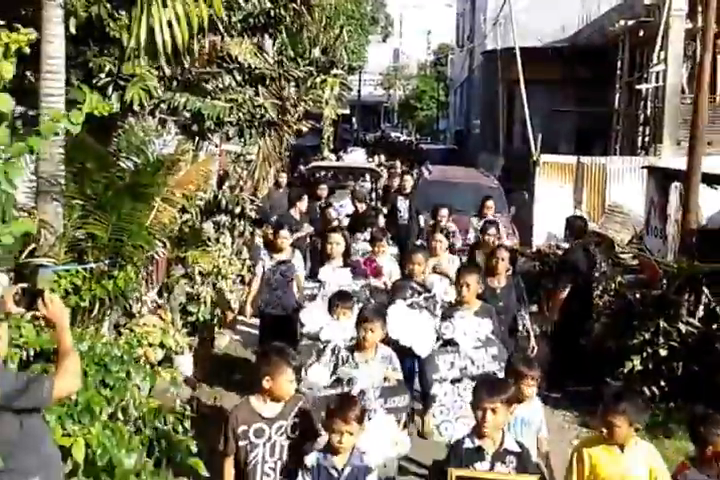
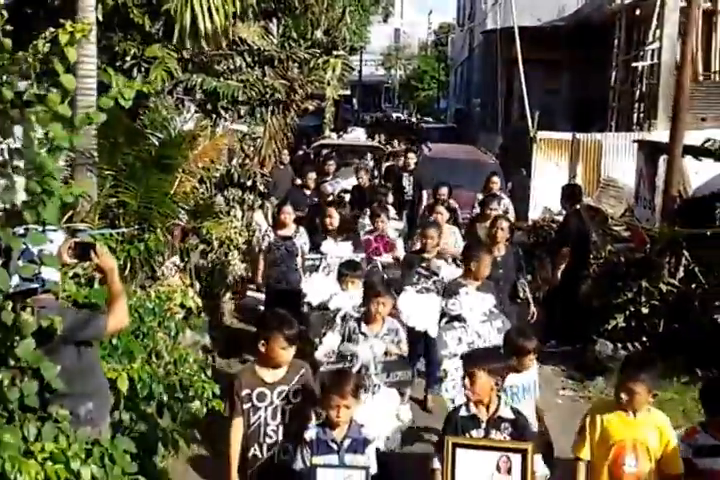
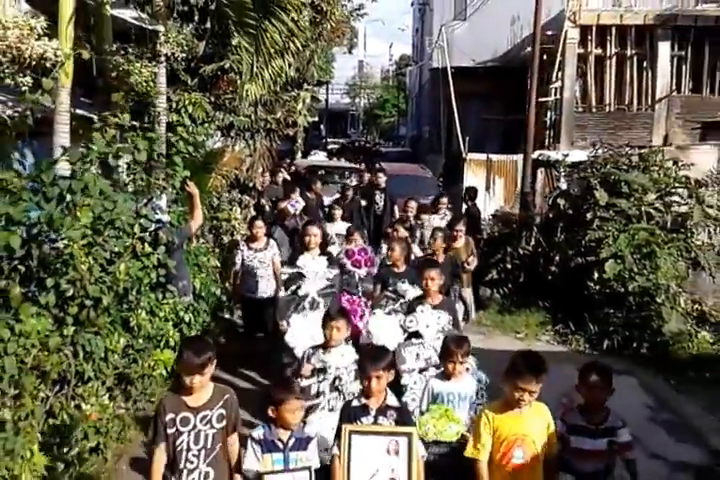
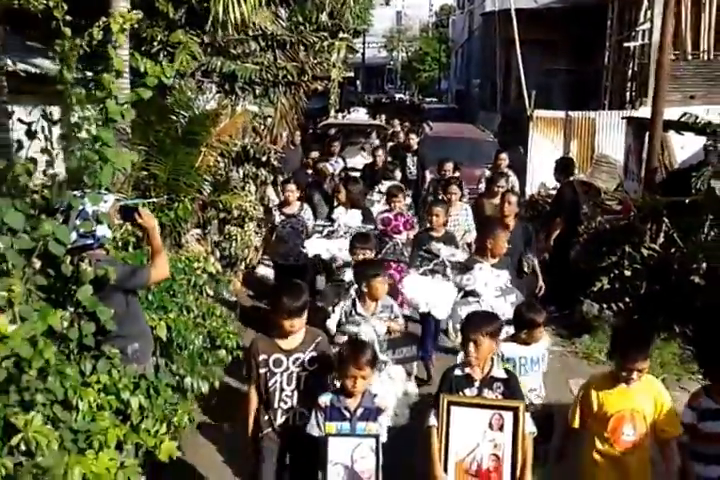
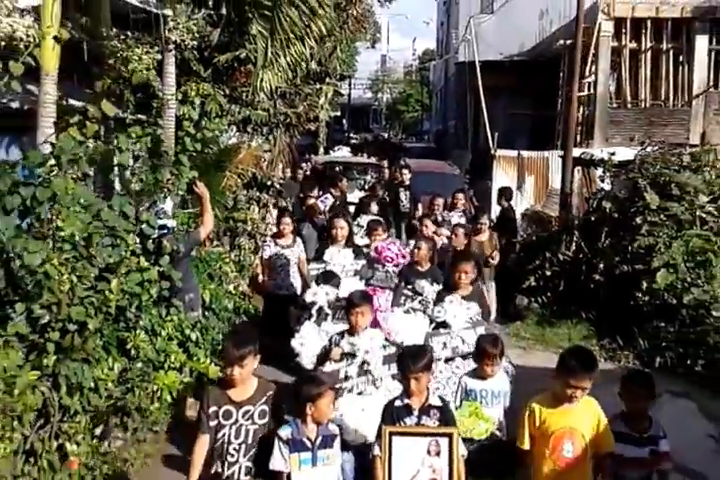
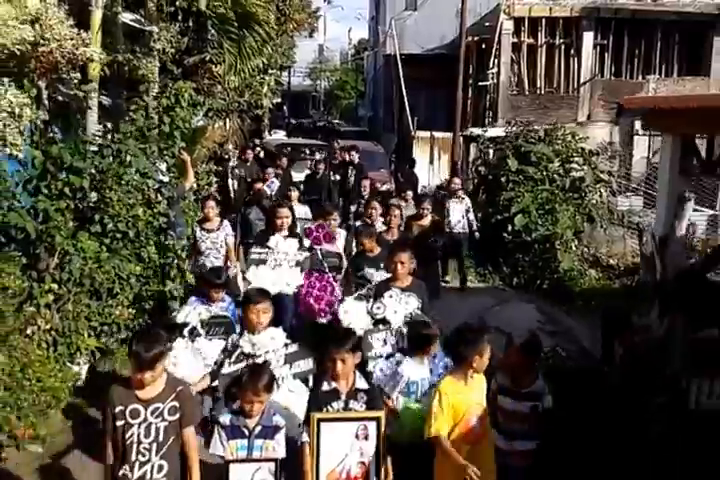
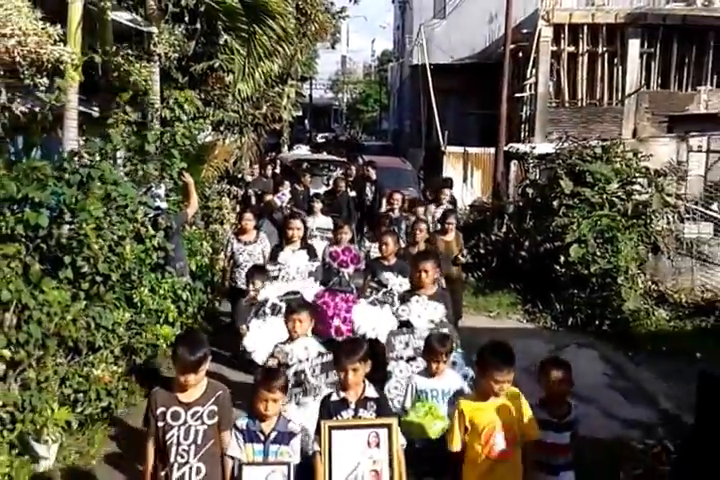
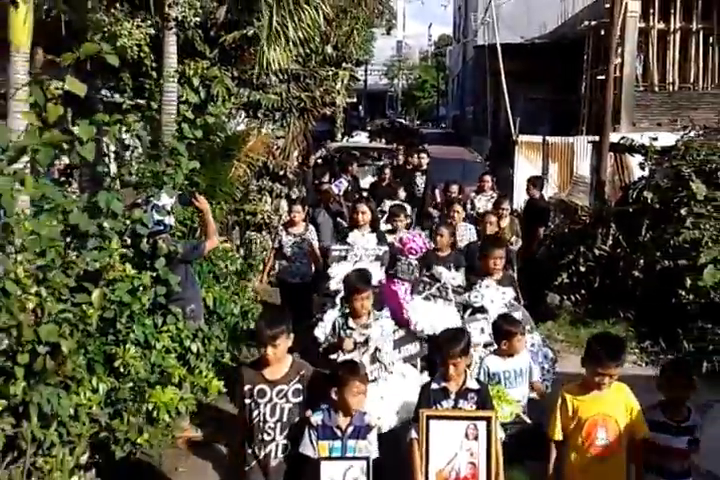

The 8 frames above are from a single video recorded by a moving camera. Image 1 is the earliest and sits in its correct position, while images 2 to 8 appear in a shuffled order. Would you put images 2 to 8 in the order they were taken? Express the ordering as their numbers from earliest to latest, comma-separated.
2, 4, 8, 5, 3, 7, 6
